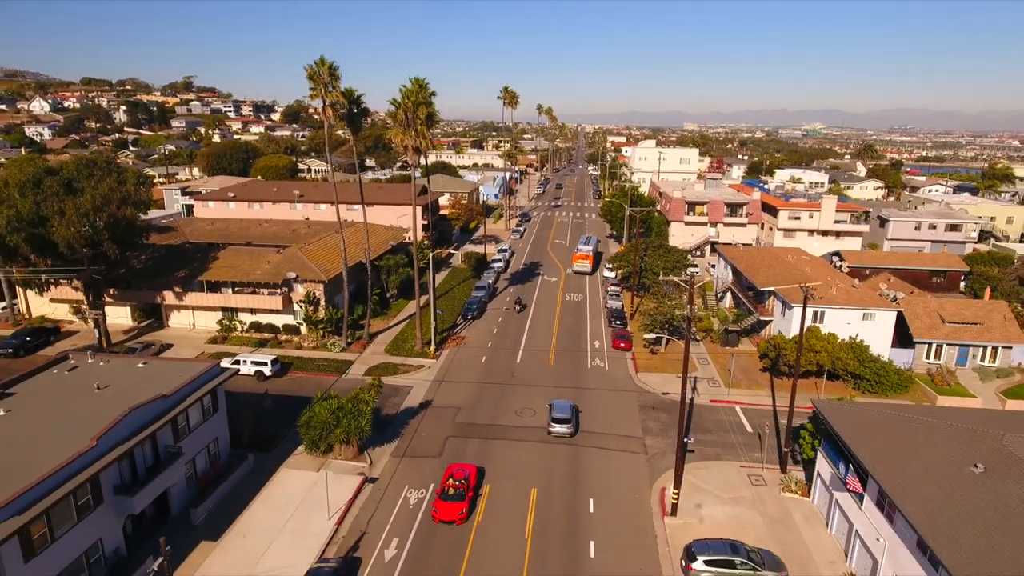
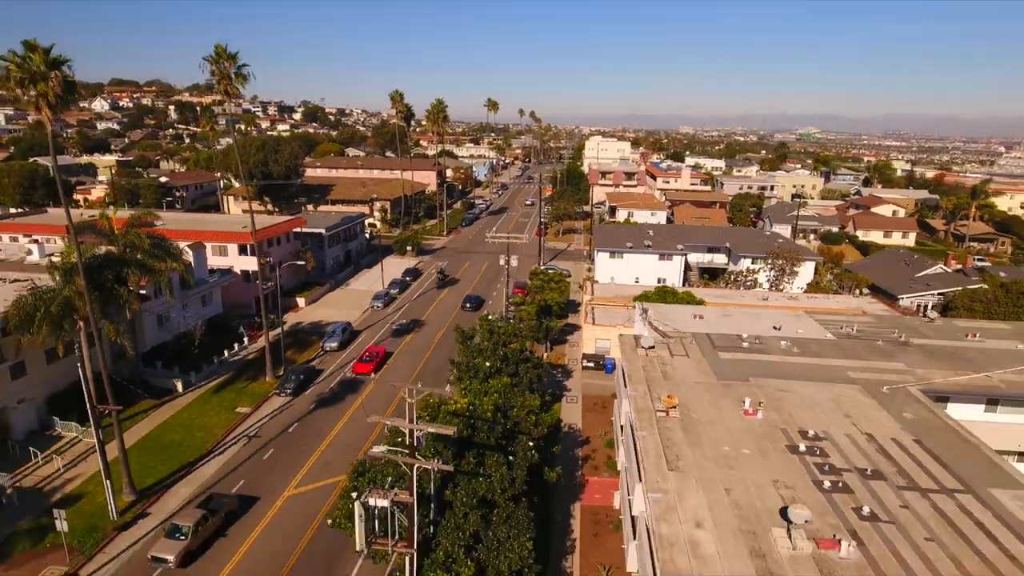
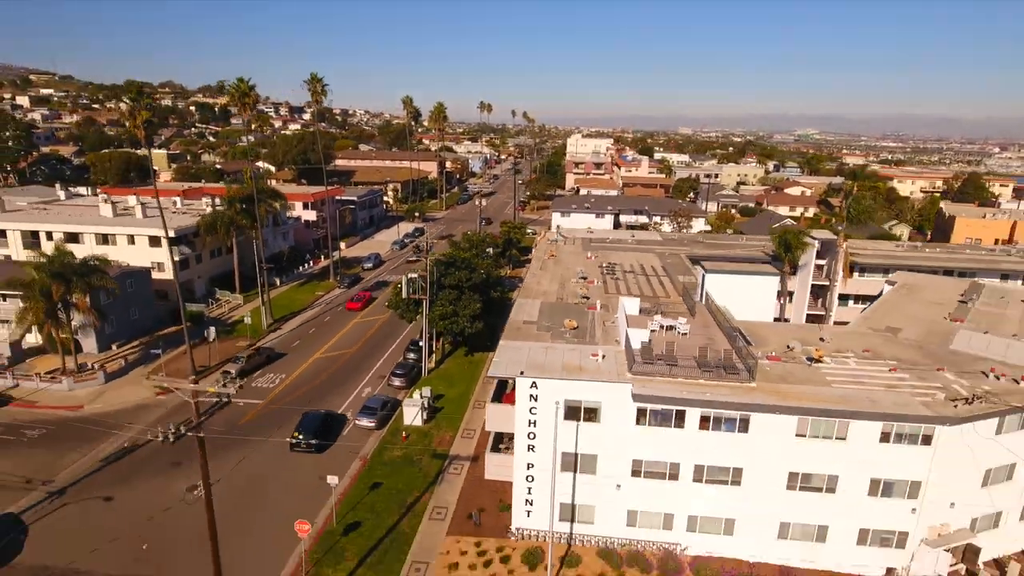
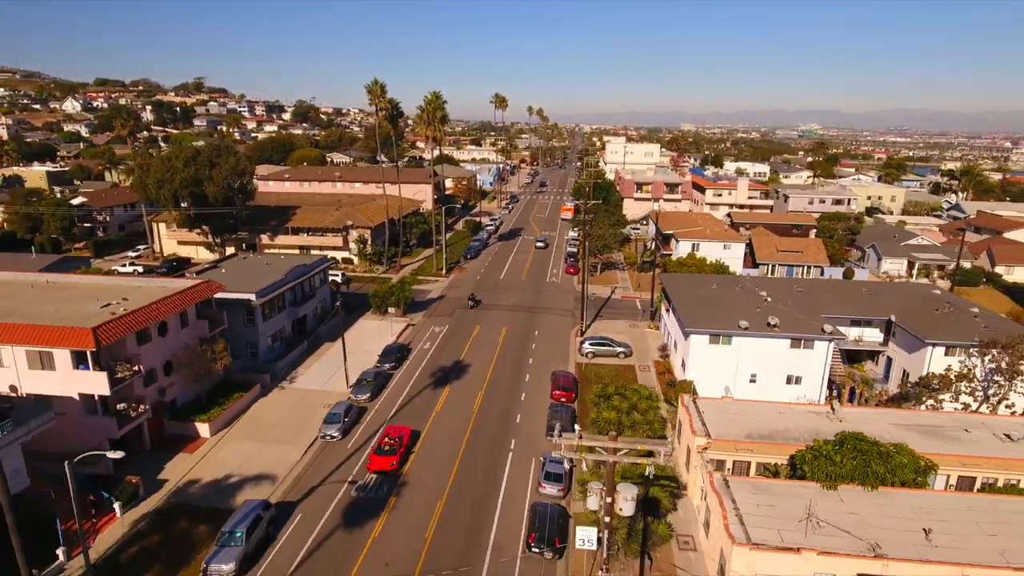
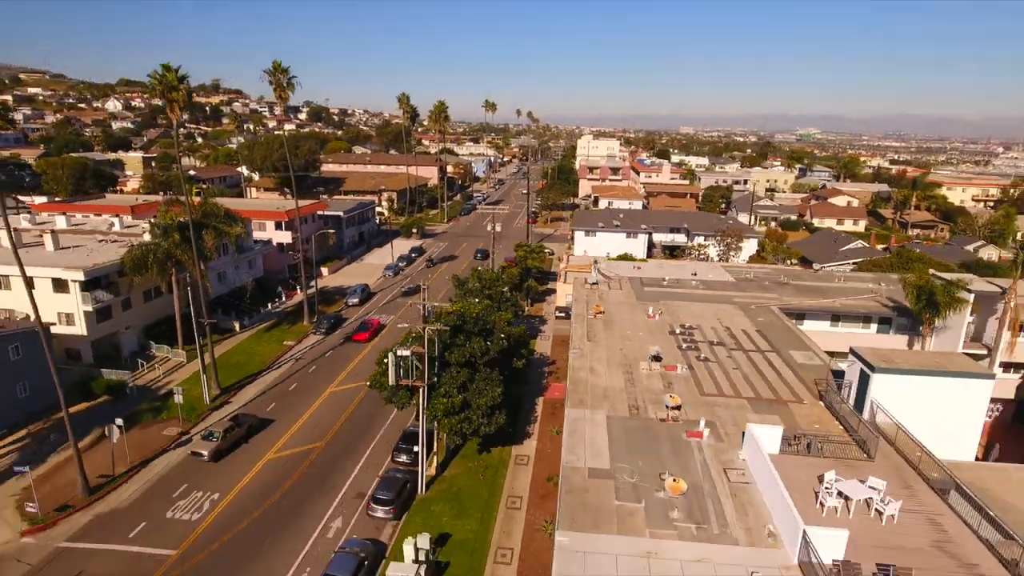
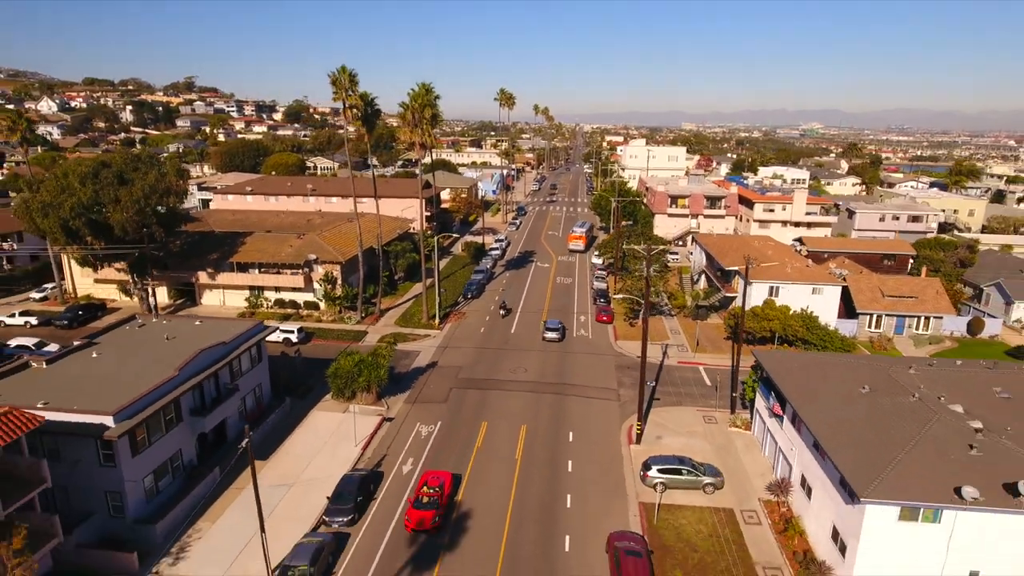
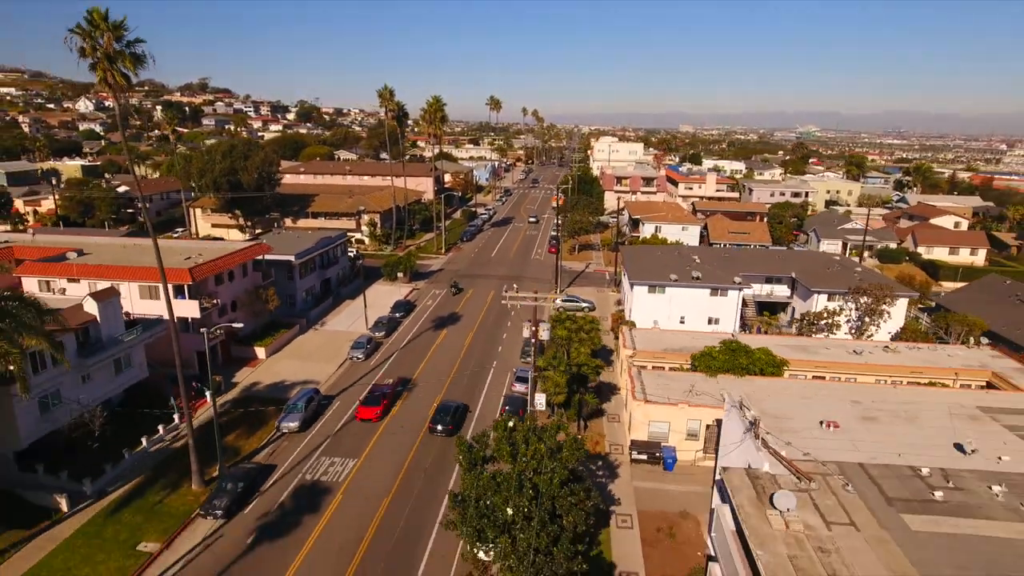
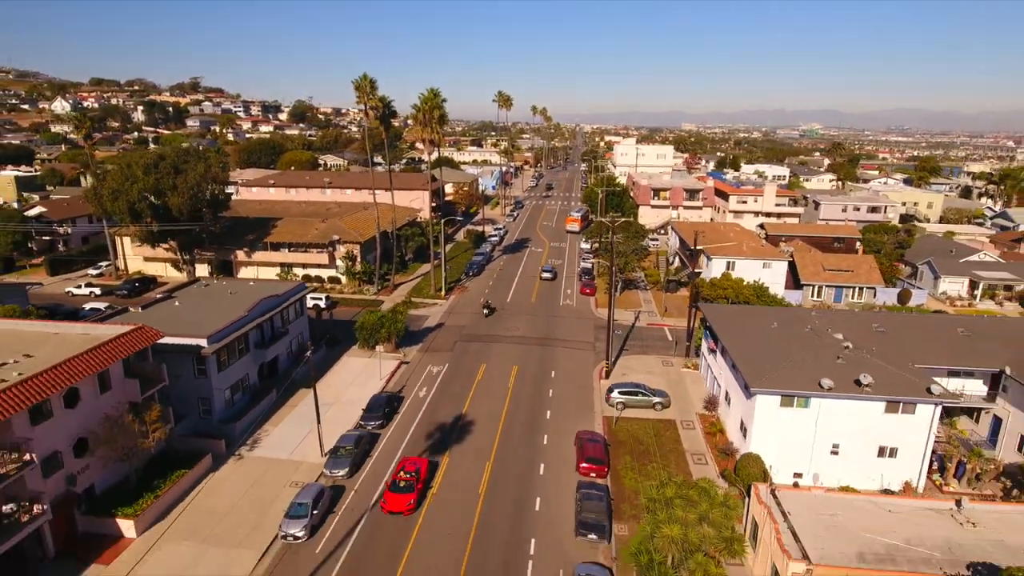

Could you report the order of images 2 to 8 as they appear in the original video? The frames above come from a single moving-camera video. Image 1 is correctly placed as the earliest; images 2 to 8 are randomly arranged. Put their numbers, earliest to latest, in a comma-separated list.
6, 8, 4, 7, 2, 5, 3
